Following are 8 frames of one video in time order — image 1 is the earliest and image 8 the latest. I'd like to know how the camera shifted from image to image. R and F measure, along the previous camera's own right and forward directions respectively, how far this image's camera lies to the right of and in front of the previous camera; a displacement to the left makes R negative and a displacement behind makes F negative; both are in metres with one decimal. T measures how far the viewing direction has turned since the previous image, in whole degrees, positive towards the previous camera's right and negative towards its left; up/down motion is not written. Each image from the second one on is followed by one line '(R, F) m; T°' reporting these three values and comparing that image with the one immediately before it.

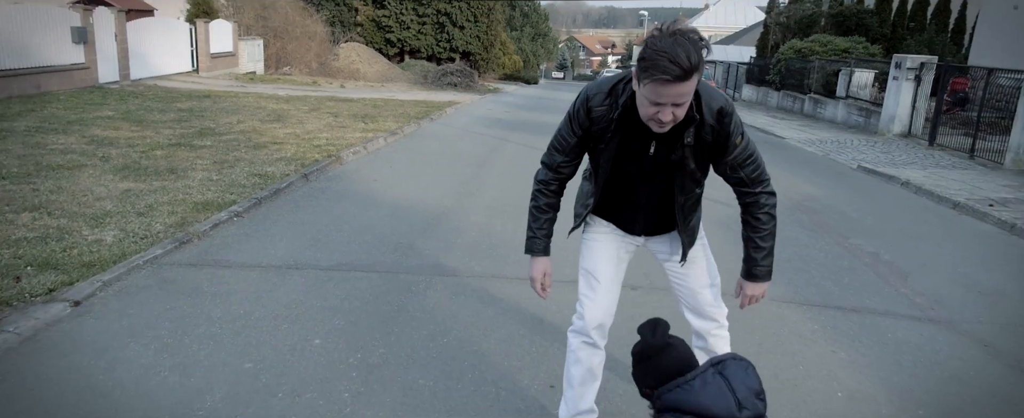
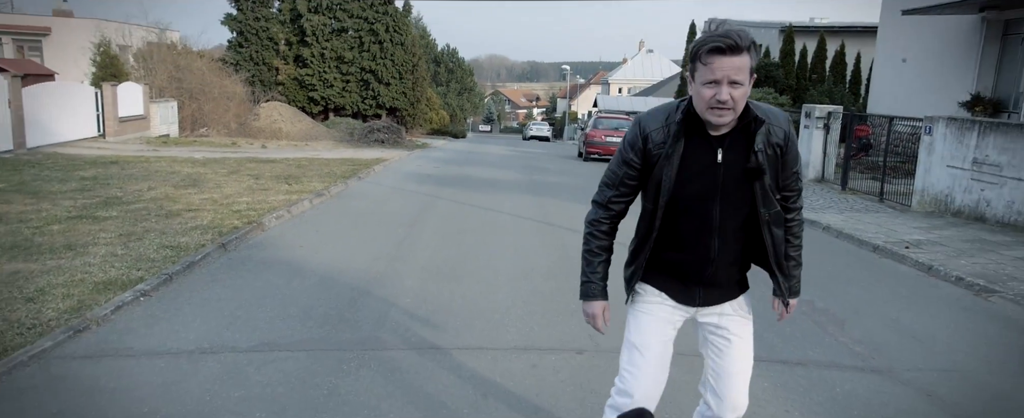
(0.0, +0.2) m; +6°
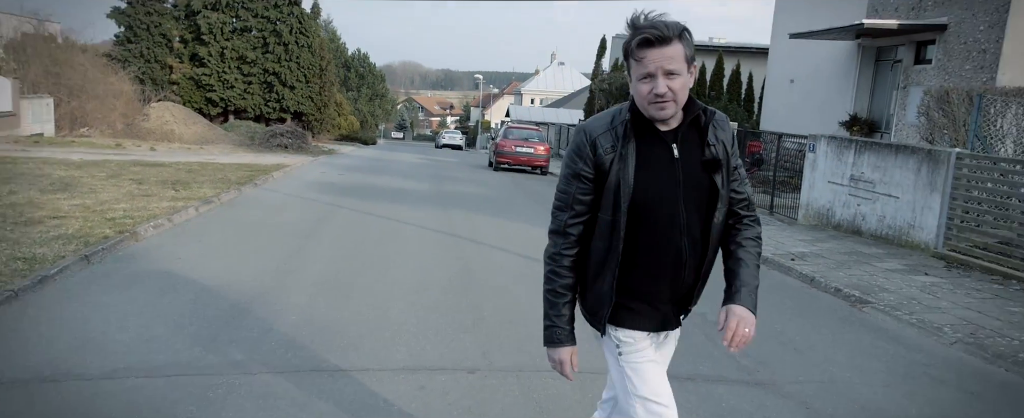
(+0.2, +0.2) m; +8°
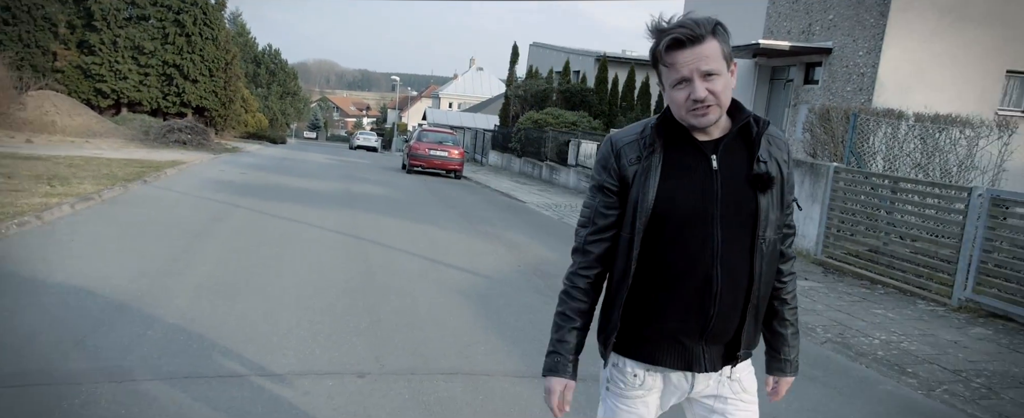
(+0.2, 0.0) m; +7°
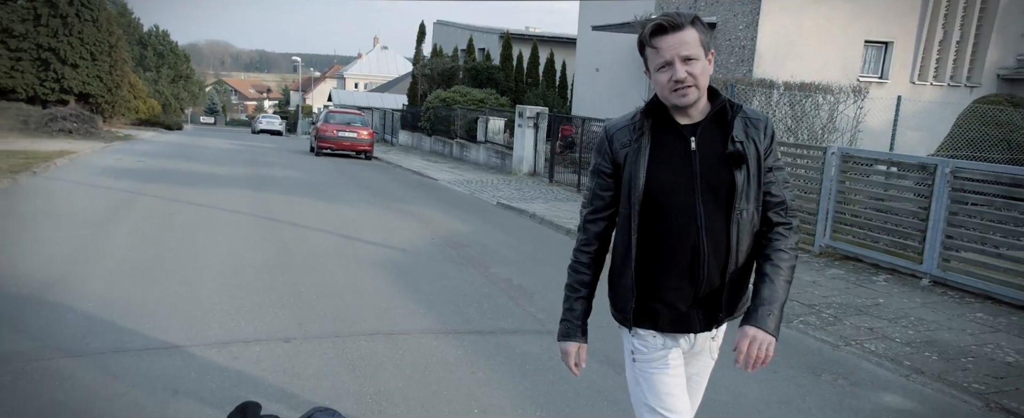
(0.0, -0.4) m; +8°
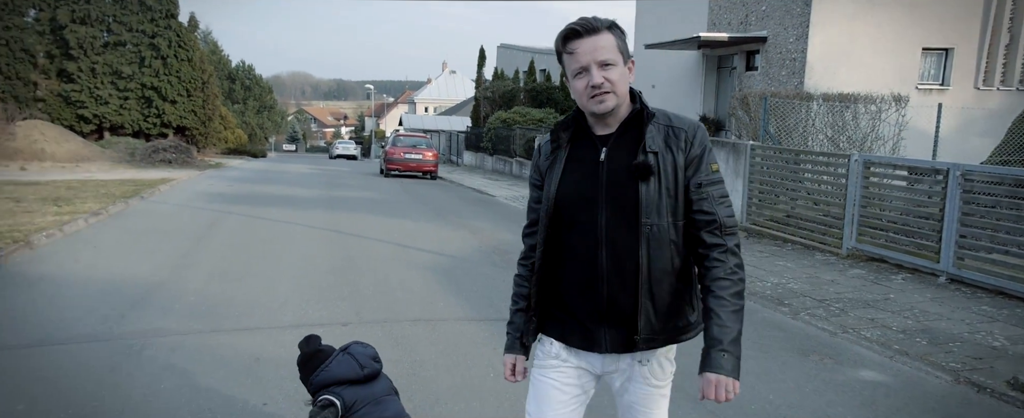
(+0.4, -0.8) m; -6°
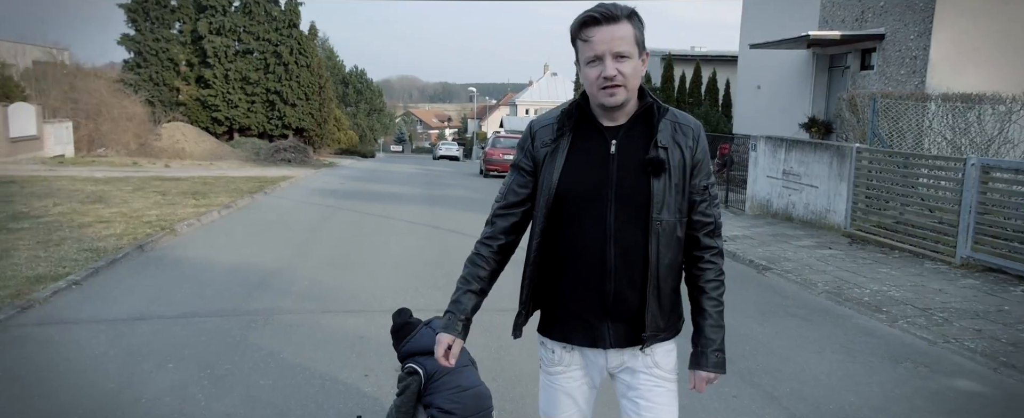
(+0.1, -0.3) m; -9°
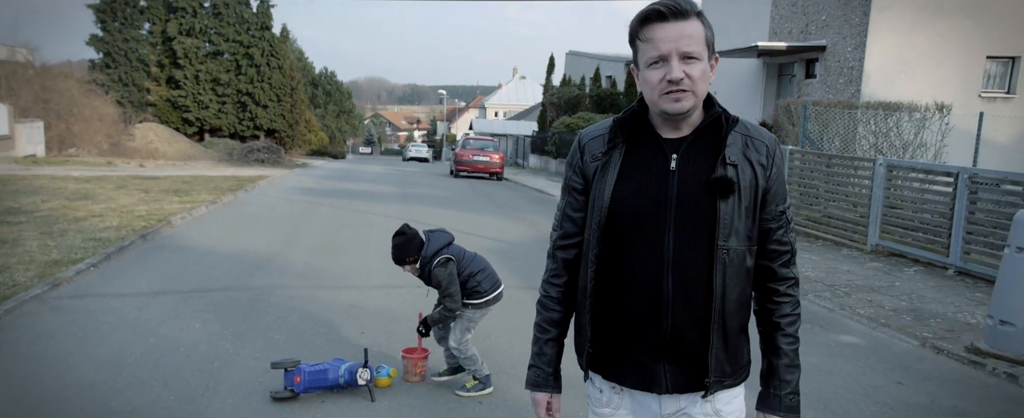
(0.0, -1.0) m; +3°
